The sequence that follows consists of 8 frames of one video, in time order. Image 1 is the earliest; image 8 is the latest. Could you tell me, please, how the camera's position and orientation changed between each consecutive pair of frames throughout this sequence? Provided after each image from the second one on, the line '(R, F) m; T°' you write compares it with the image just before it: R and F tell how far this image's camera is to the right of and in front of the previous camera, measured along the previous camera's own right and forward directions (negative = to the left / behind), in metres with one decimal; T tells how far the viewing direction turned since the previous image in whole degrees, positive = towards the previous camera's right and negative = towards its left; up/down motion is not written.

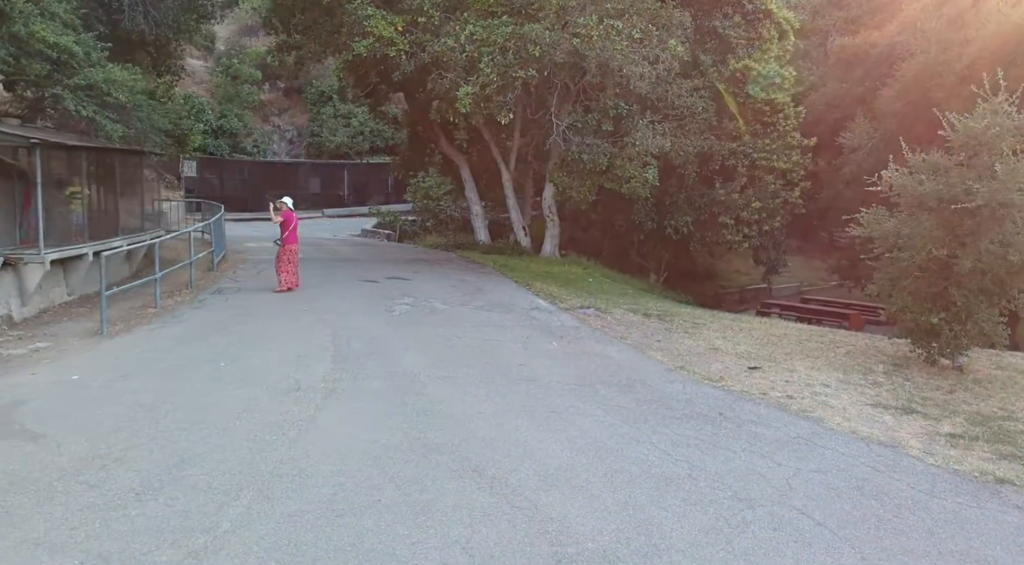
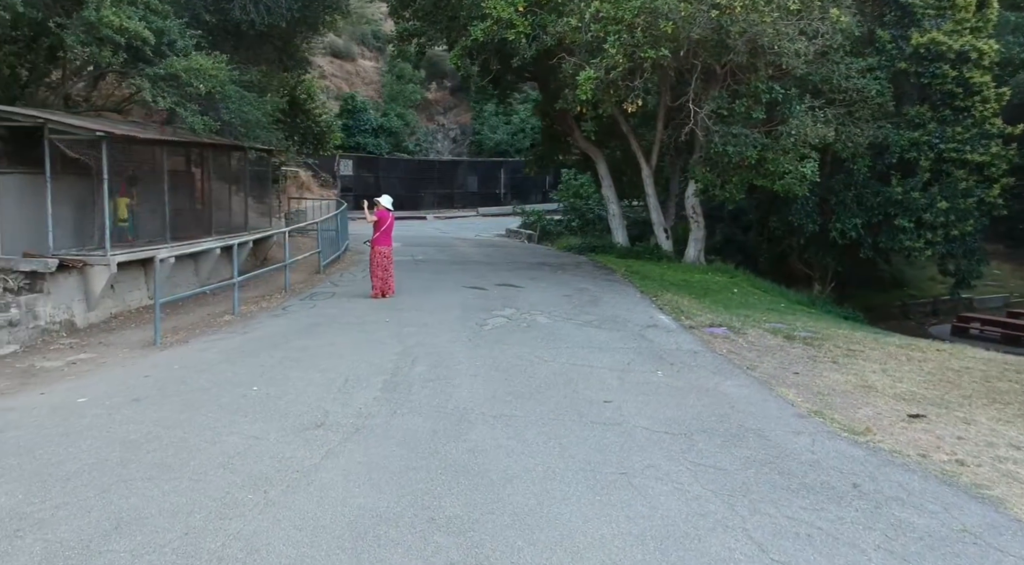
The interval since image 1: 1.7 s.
(+0.9, +1.8) m; -12°
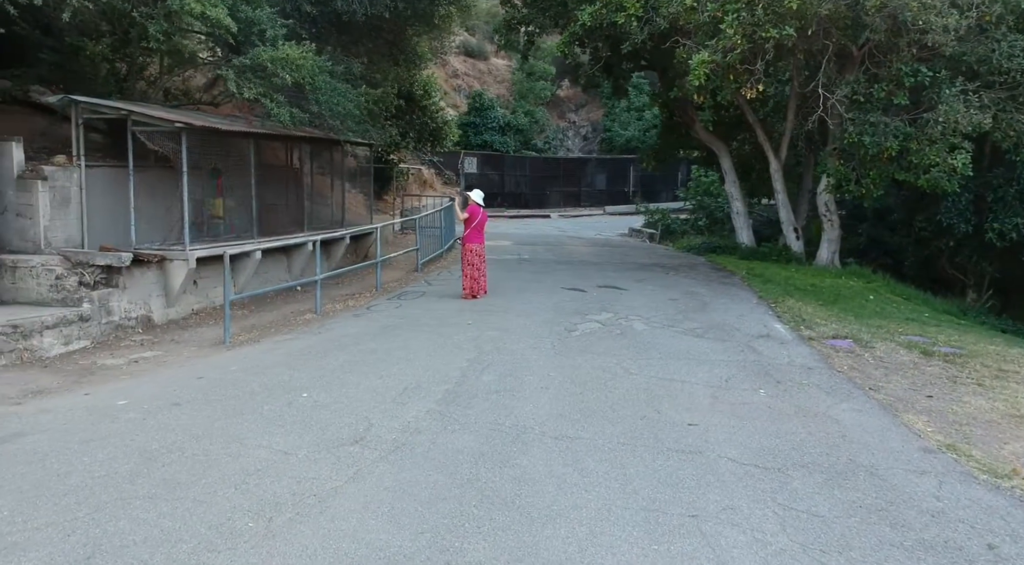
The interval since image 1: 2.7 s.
(+0.6, +0.9) m; -9°
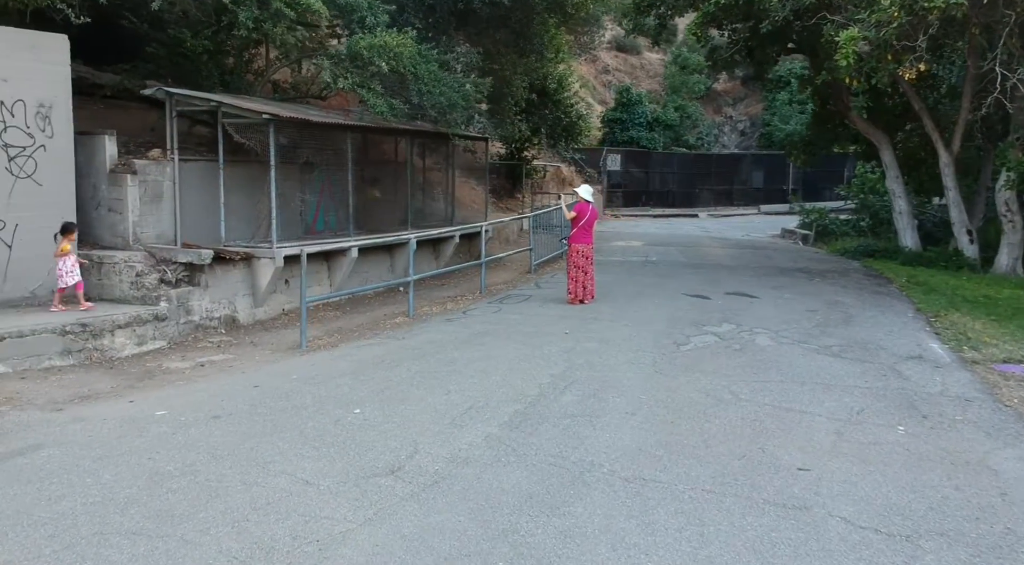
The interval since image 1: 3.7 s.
(+0.6, +1.0) m; -11°
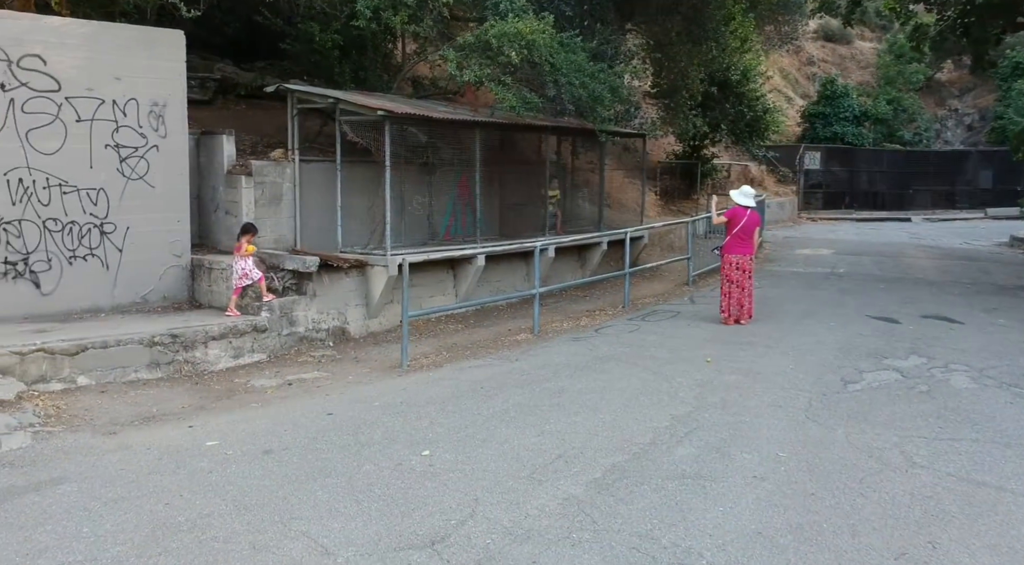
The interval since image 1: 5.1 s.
(+0.6, +1.2) m; -13°
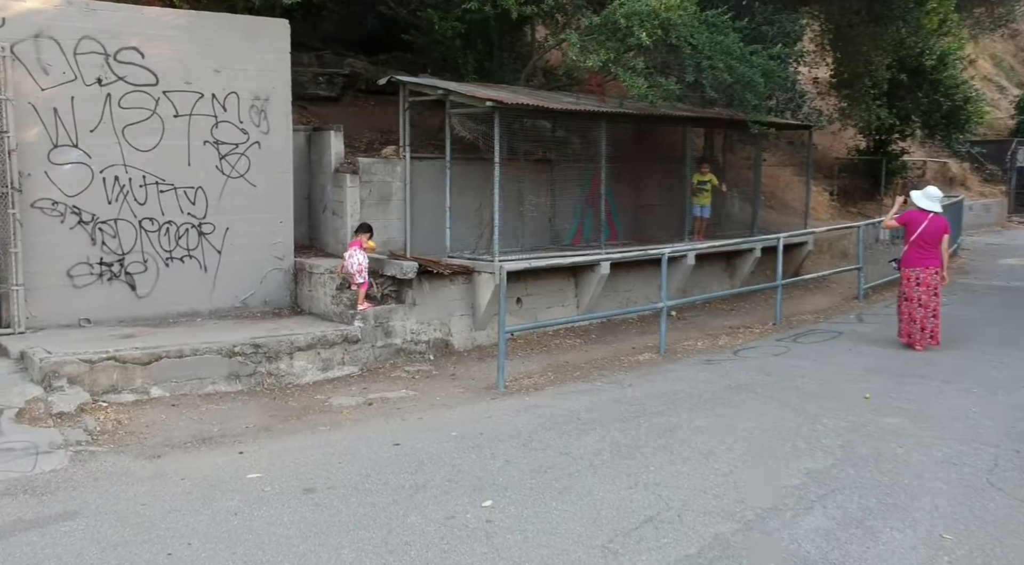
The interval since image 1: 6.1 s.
(+0.5, +1.0) m; -12°
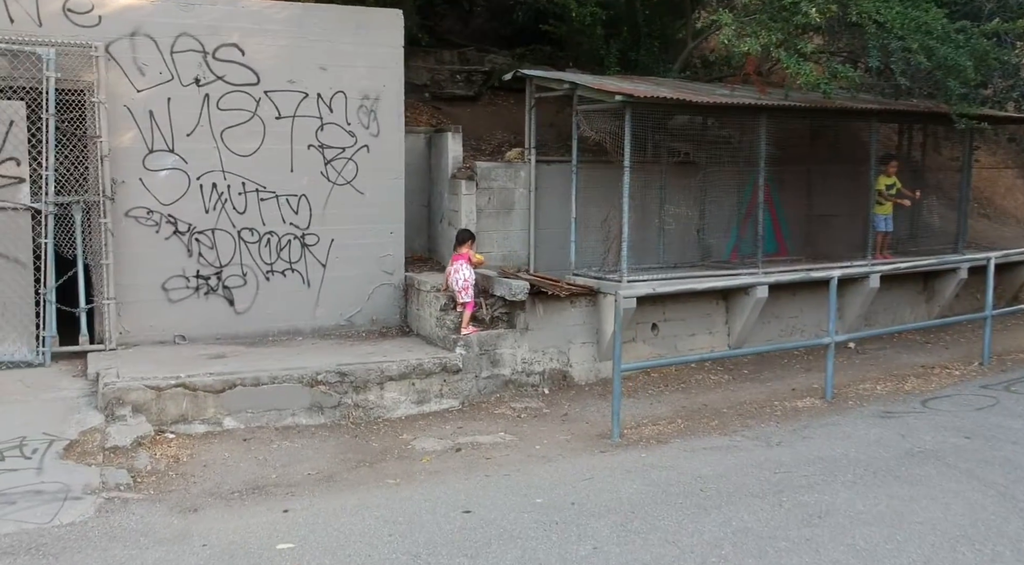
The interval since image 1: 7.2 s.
(+0.5, +1.2) m; -13°
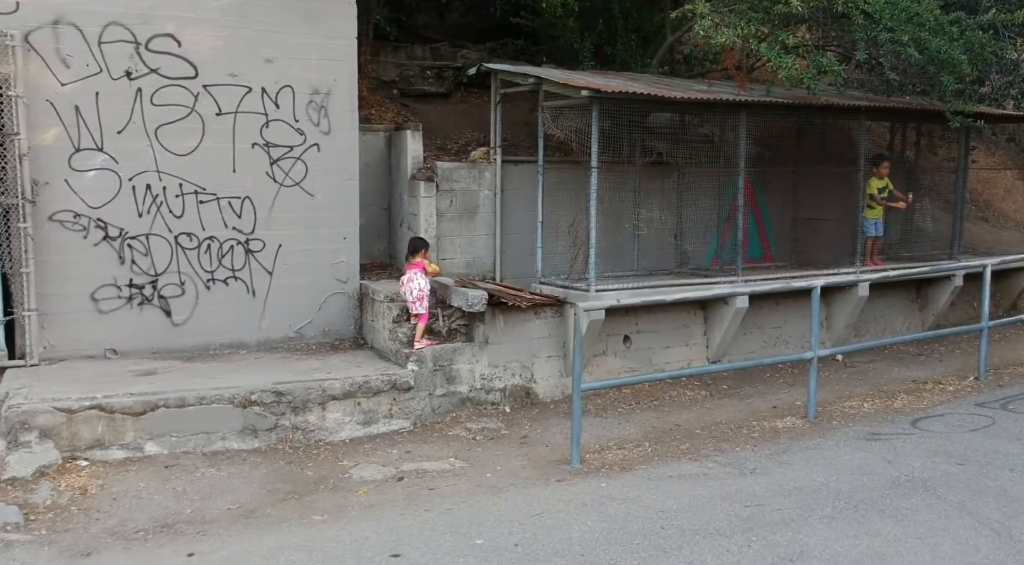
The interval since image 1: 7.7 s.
(+0.3, +0.5) m; 0°
